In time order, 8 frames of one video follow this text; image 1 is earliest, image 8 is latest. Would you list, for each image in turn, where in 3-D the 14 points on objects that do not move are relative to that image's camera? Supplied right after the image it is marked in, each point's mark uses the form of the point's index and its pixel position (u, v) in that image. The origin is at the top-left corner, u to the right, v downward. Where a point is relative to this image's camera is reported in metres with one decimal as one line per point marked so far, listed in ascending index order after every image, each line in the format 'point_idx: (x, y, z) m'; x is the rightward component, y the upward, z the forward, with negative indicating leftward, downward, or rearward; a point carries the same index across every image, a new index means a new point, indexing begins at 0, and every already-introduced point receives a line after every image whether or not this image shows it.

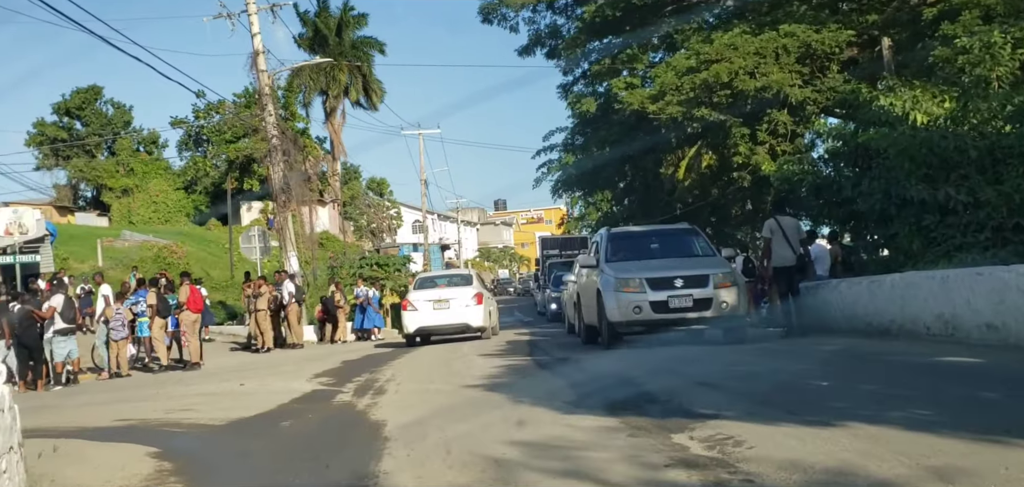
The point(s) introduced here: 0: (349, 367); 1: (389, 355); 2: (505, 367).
0: (-2.6, -1.9, +16.0) m
1: (-2.1, -2.0, +18.4) m
2: (0.0, -1.5, +12.0) m
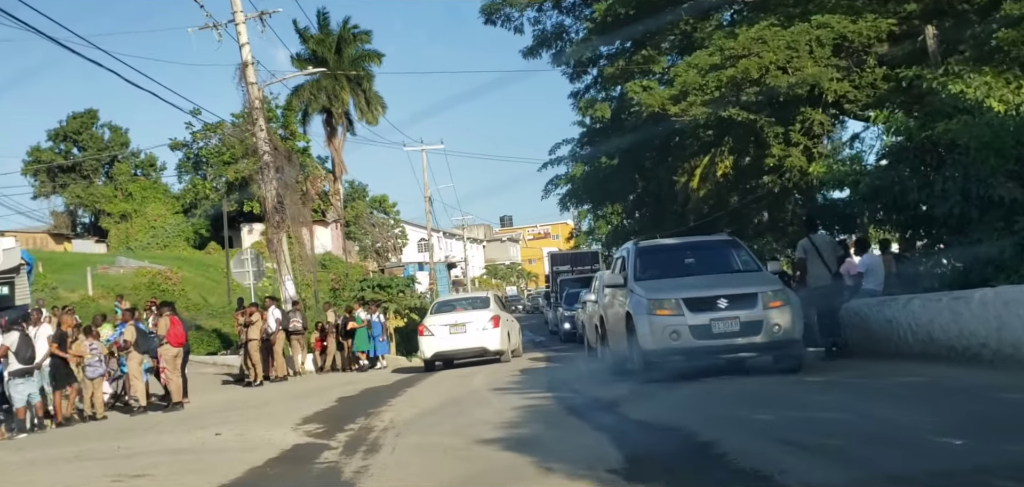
0: (-2.4, -2.3, +14.1) m
1: (-1.9, -2.4, +16.5) m
2: (+0.2, -1.7, +10.2) m
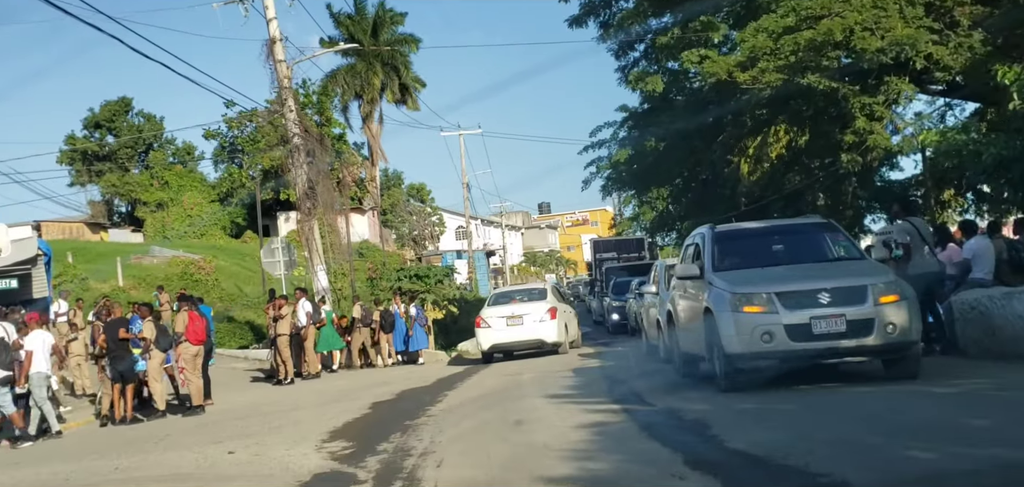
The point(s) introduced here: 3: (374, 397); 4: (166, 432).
0: (-1.7, -2.1, +12.4) m
1: (-1.1, -2.2, +14.8) m
2: (+0.7, -1.5, +8.4) m
3: (-2.1, -2.3, +15.3) m
4: (-4.7, -2.6, +13.6) m
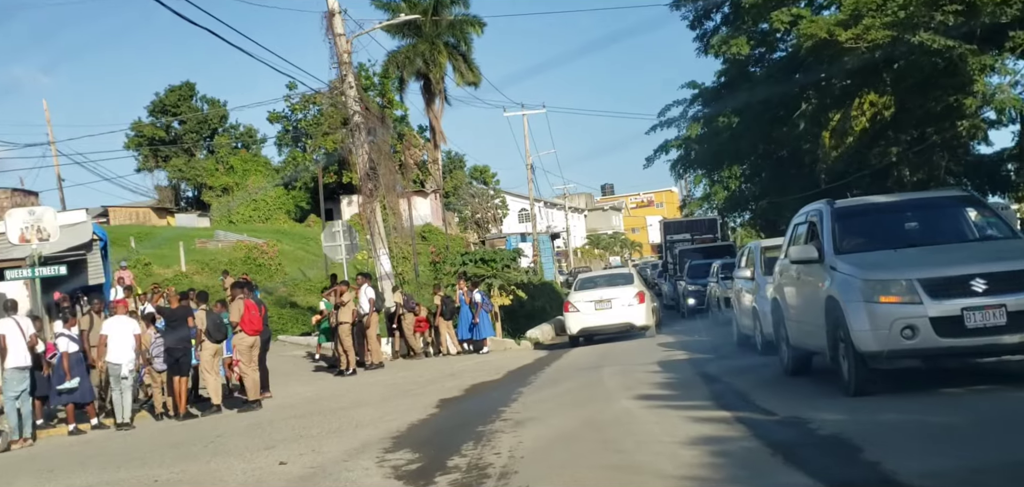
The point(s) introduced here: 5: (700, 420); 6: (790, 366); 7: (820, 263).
0: (-0.7, -1.9, +11.1) m
1: (0.0, -1.9, +13.5) m
2: (+1.4, -1.4, +6.9) m
3: (-1.0, -2.1, +14.0) m
4: (-3.7, -2.4, +12.5) m
5: (+1.5, -1.4, +8.2) m
6: (+3.0, -1.3, +11.0) m
7: (+2.9, -0.2, +9.5) m
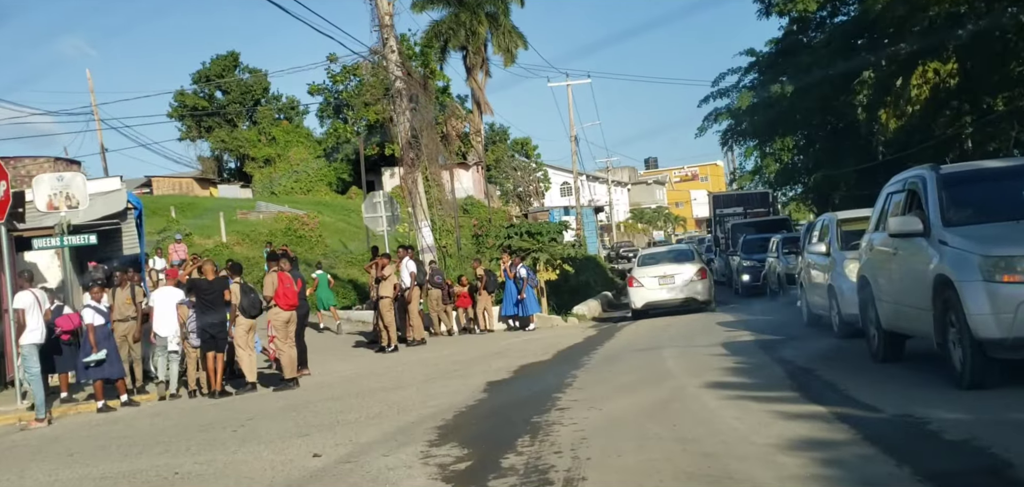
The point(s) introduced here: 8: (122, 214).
0: (-0.2, -1.6, +10.1) m
1: (+0.6, -1.6, +12.5) m
2: (+1.8, -1.2, +5.9) m
3: (-0.3, -1.7, +13.0) m
4: (-3.0, -2.0, +11.7) m
5: (+2.0, -1.2, +7.1) m
6: (+3.6, -1.1, +9.8) m
7: (+3.4, +0.1, +8.3) m
8: (-7.7, +0.6, +19.8) m
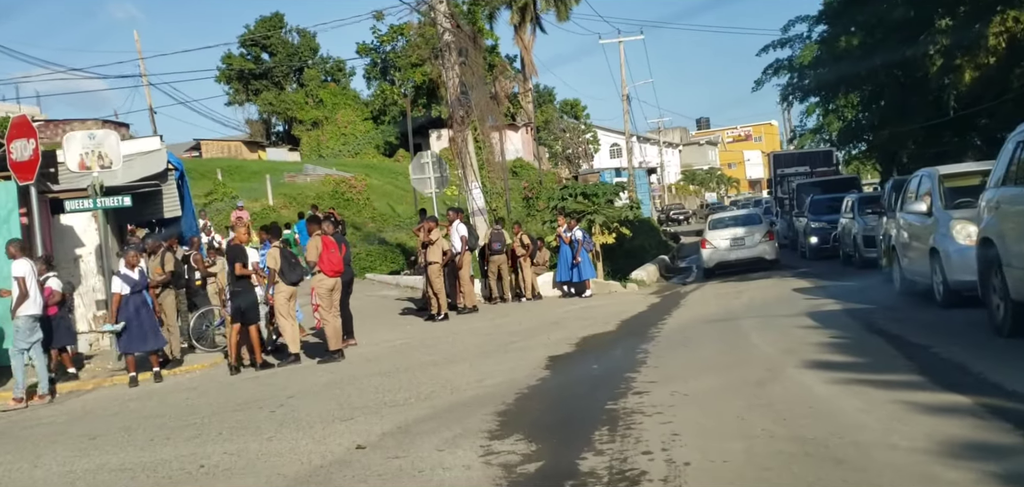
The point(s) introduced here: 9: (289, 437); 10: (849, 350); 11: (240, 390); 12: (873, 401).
0: (+0.4, -1.2, +9.0) m
1: (+1.3, -1.1, +11.3) m
2: (+2.2, -1.0, +4.6) m
3: (+0.4, -1.2, +11.9) m
4: (-2.4, -1.6, +10.7) m
5: (+2.4, -1.0, +5.8) m
6: (+4.2, -0.7, +8.5) m
7: (+3.9, +0.4, +7.0) m
8: (-6.6, +1.3, +18.9) m
9: (-1.8, -1.5, +8.0) m
10: (+2.9, -0.9, +8.9) m
11: (-3.1, -1.7, +11.4) m
12: (+2.3, -1.0, +6.5) m
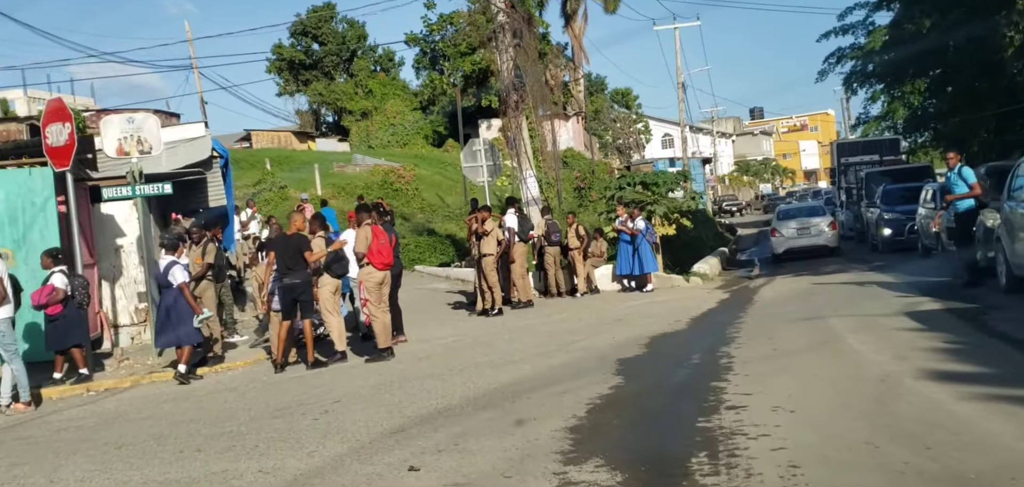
0: (+1.0, -1.2, +8.0) m
1: (+2.0, -1.0, +10.2) m
2: (+2.5, -1.0, +3.5) m
3: (+1.1, -1.1, +10.9) m
4: (-1.7, -1.5, +9.8) m
5: (+2.8, -0.9, +4.7) m
6: (+4.7, -0.6, +7.3) m
7: (+4.4, +0.4, +5.7) m
8: (-5.6, +1.5, +18.2) m
9: (-1.3, -1.5, +7.1) m
10: (+3.5, -0.9, +7.7) m
11: (-2.4, -1.6, +10.5) m
12: (+2.7, -0.9, +5.3) m
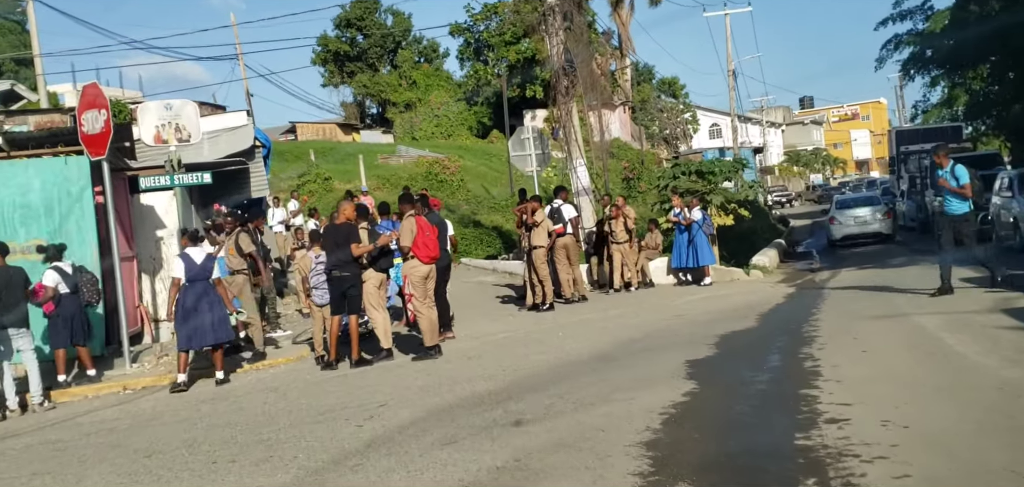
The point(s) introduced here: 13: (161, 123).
0: (+1.4, -1.1, +7.1) m
1: (+2.5, -0.9, +9.3) m
2: (+2.8, -0.9, +2.6) m
3: (+1.7, -1.0, +10.0) m
4: (-1.2, -1.4, +9.1) m
5: (+3.1, -0.9, +3.8) m
6: (+5.1, -0.6, +6.3) m
7: (+4.7, +0.5, +4.8) m
8: (-4.7, +1.6, +17.6) m
9: (-0.9, -1.4, +6.3) m
10: (+3.9, -0.8, +6.8) m
11: (-1.9, -1.5, +9.8) m
12: (+3.1, -0.9, +4.5) m
13: (-4.6, +1.6, +13.2) m
